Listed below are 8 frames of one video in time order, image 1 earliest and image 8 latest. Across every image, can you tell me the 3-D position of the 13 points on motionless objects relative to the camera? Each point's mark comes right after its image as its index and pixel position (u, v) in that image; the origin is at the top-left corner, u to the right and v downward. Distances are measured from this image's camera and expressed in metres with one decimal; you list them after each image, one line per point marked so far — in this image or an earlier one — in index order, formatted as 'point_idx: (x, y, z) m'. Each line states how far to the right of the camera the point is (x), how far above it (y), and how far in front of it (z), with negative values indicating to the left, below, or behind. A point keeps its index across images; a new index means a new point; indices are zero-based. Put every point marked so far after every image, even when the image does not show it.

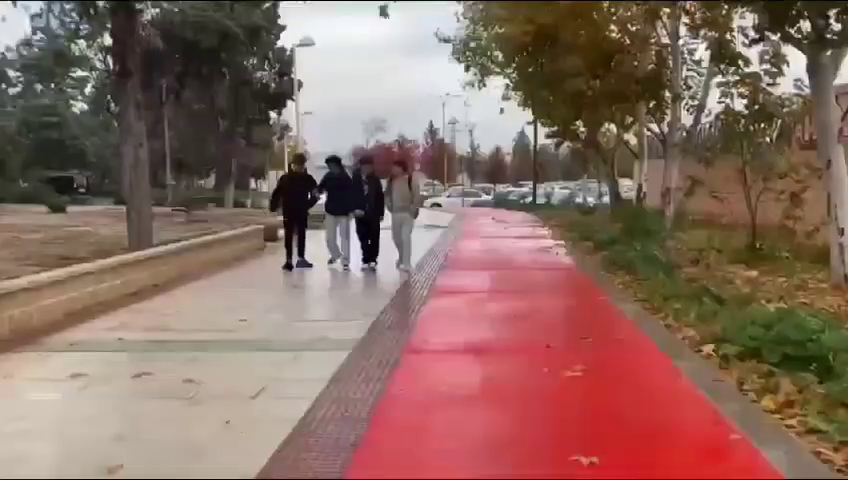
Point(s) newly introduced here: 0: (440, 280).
0: (+0.2, -0.7, +11.0) m
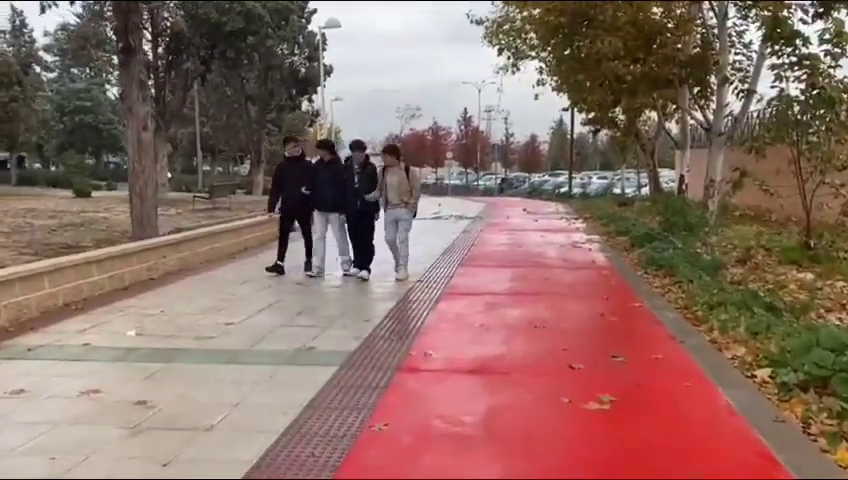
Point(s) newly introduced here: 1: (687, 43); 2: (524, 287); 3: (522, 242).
0: (+0.4, -0.6, +10.0) m
1: (+6.4, +4.8, +17.5) m
2: (+1.4, -0.7, +9.7) m
3: (+2.2, 0.0, +15.7) m
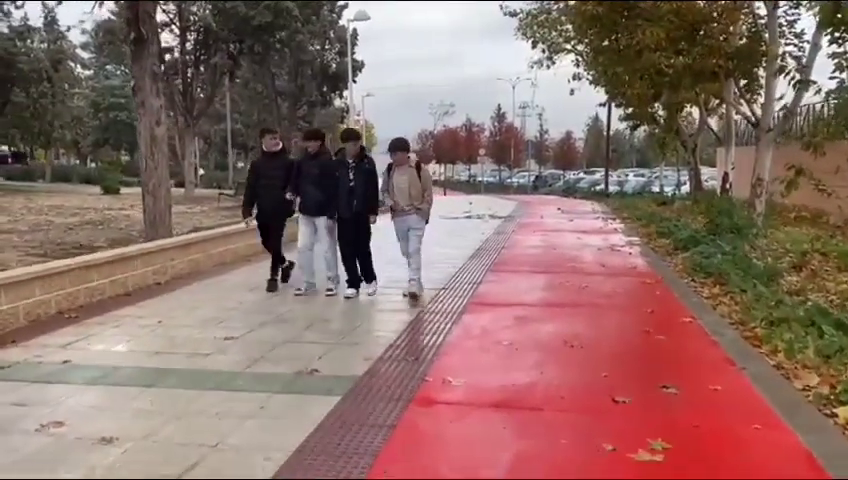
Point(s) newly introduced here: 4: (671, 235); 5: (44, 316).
0: (+0.8, -0.7, +9.2) m
1: (+7.1, +4.8, +16.3) m
2: (+1.7, -0.7, +8.8) m
3: (+2.8, -0.1, +14.8) m
4: (+5.3, +0.1, +15.3) m
5: (-4.1, -0.8, +7.6) m
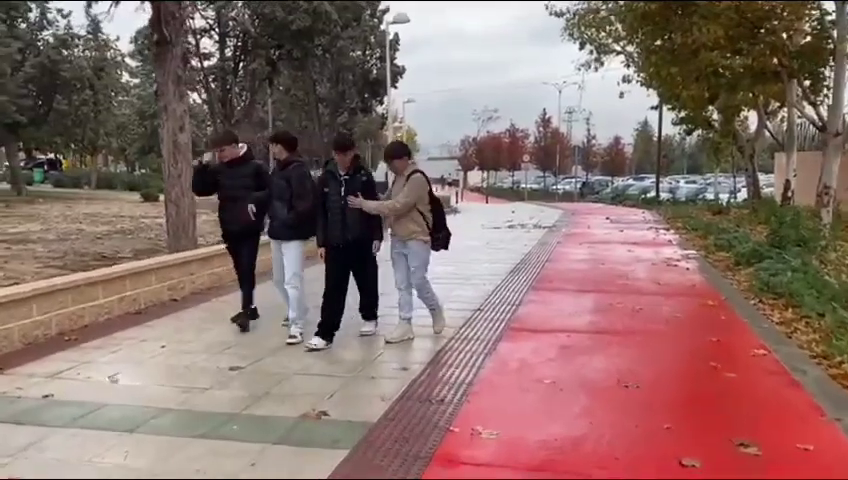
0: (+1.2, -0.9, +8.3) m
1: (+8.0, +4.5, +15.1) m
2: (+2.0, -0.9, +7.8) m
3: (+3.5, -0.3, +13.7) m
4: (+6.1, -0.2, +14.1) m
5: (-3.8, -1.0, +7.0) m
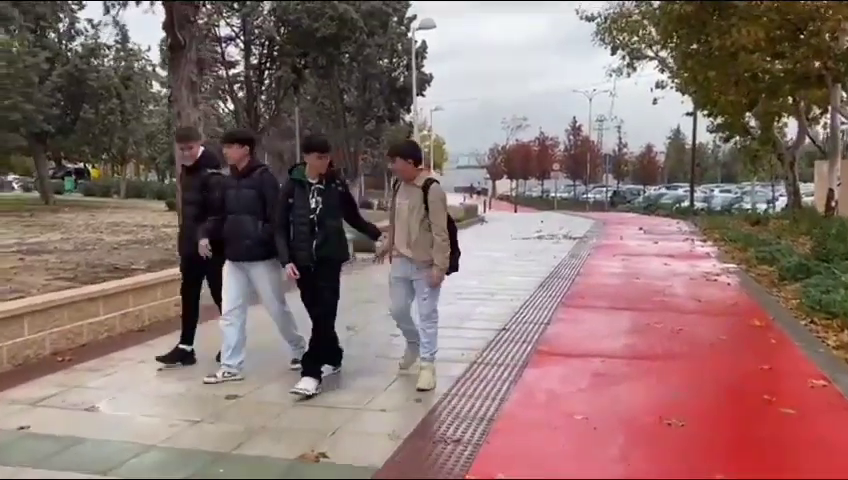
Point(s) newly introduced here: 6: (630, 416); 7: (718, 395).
0: (+1.4, -1.0, +7.6) m
1: (+8.5, +4.2, +14.2) m
2: (+2.2, -1.1, +7.1) m
3: (+3.9, -0.6, +13.0) m
4: (+6.6, -0.4, +13.2) m
5: (-3.6, -1.1, +6.6) m
6: (+1.5, -1.2, +5.1) m
7: (+2.3, -1.2, +5.6) m
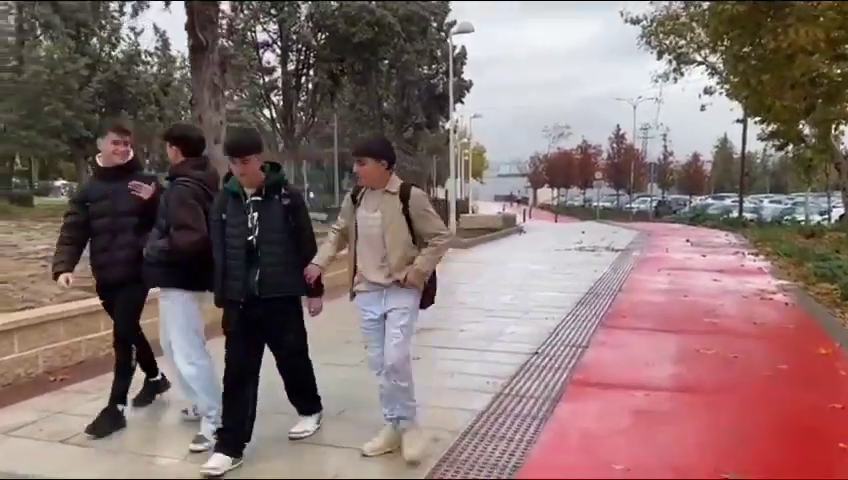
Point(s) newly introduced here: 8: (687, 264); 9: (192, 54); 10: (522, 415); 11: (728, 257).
0: (+1.6, -1.2, +6.9) m
1: (+9.2, +3.9, +13.1) m
2: (+2.4, -1.2, +6.3) m
3: (+4.5, -0.8, +12.1) m
4: (+7.1, -0.7, +12.2) m
5: (-3.4, -1.2, +6.1) m
6: (+1.6, -1.4, +4.3) m
7: (+2.5, -1.4, +4.8) m
8: (+5.8, -0.5, +15.7) m
9: (-3.4, +2.7, +10.3) m
10: (+0.7, -1.3, +5.2) m
11: (+7.7, -0.4, +17.9) m
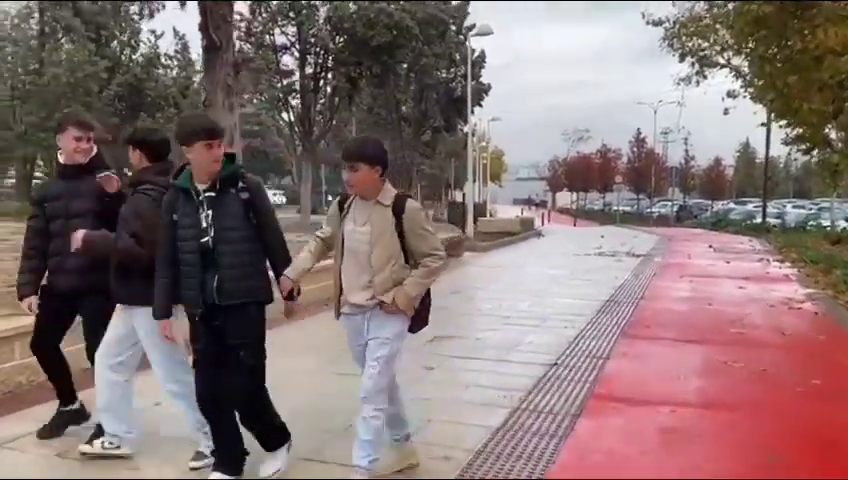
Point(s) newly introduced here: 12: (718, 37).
0: (+1.7, -1.2, +6.6) m
1: (+9.5, +3.8, +12.6) m
2: (+2.5, -1.3, +6.0) m
3: (+4.7, -0.9, +11.7) m
4: (+7.4, -0.8, +11.8) m
5: (-3.3, -1.2, +5.9) m
6: (+1.6, -1.4, +4.0) m
7: (+2.5, -1.4, +4.5) m
8: (+6.2, -0.7, +15.3) m
9: (-3.1, +2.7, +10.2) m
10: (+0.8, -1.3, +5.0) m
11: (+8.1, -0.6, +17.5) m
12: (+8.3, +5.7, +19.9) m
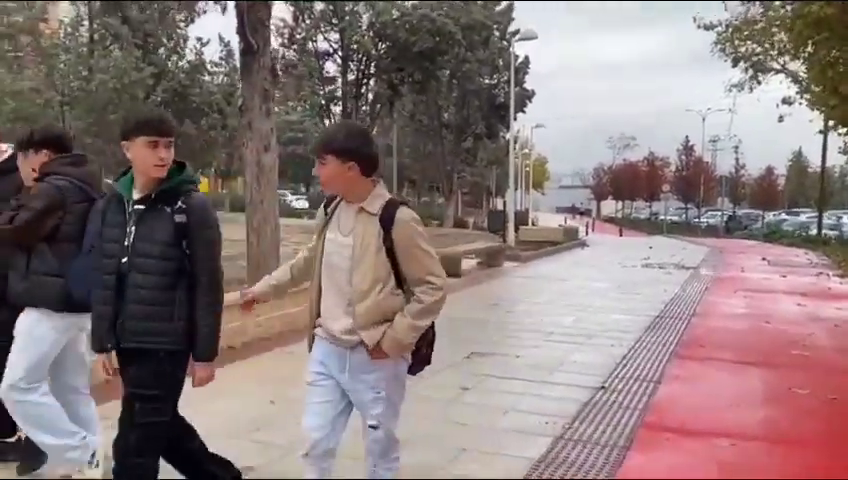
0: (+2.0, -1.3, +6.1) m
1: (+10.2, +3.5, +11.7) m
2: (+2.8, -1.4, +5.5) m
3: (+5.4, -1.1, +11.0) m
4: (+8.0, -1.0, +10.9) m
5: (-3.0, -1.3, +5.7) m
6: (+1.8, -1.5, +3.6) m
7: (+2.7, -1.5, +4.0) m
8: (+7.0, -0.9, +14.5) m
9: (-2.5, +2.6, +10.0) m
10: (+1.0, -1.4, +4.5) m
11: (+9.0, -0.9, +16.6) m
12: (+9.4, +5.3, +19.1) m
